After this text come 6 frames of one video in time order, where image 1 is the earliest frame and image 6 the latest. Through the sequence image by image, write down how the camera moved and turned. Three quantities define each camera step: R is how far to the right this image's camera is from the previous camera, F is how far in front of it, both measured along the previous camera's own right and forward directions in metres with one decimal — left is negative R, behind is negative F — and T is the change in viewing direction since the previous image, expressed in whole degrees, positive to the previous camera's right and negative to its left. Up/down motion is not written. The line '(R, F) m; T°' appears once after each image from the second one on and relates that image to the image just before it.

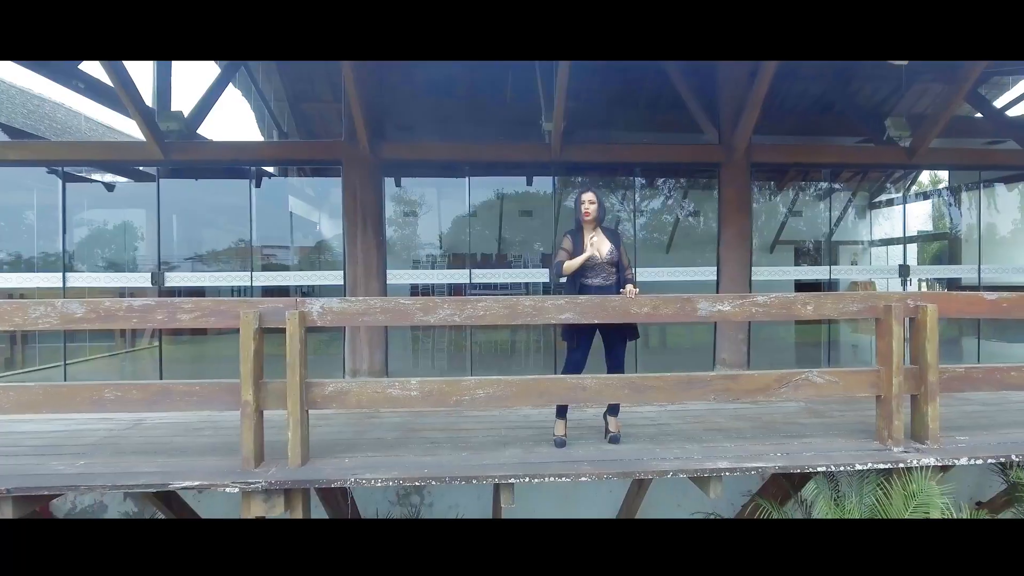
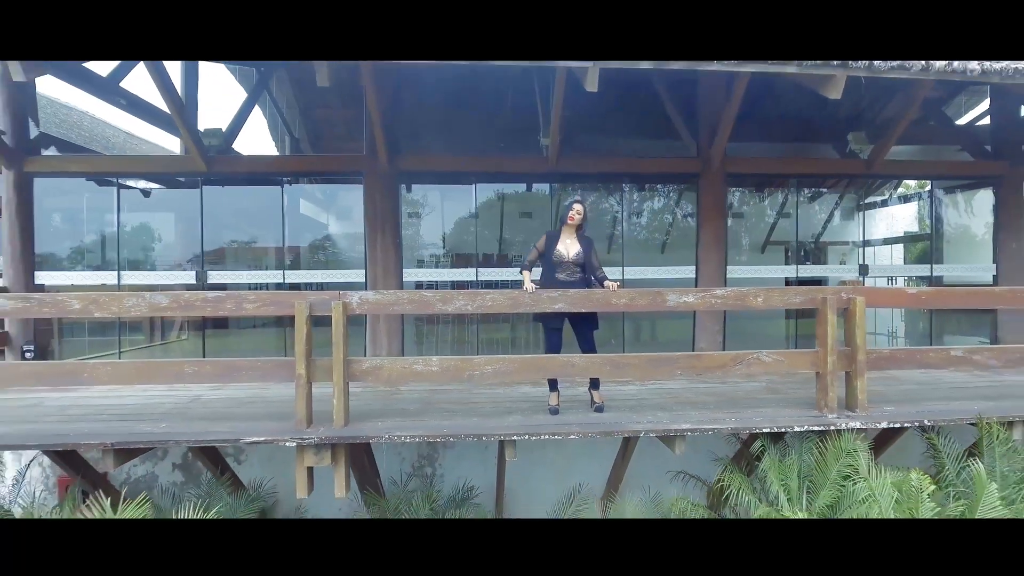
(0.0, -0.6) m; 0°
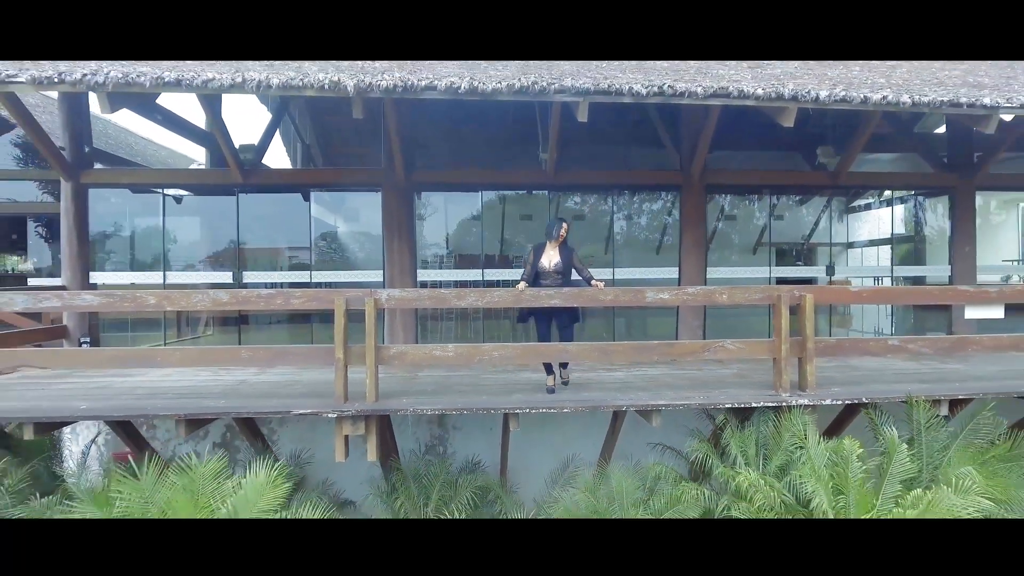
(0.0, -0.6) m; 0°
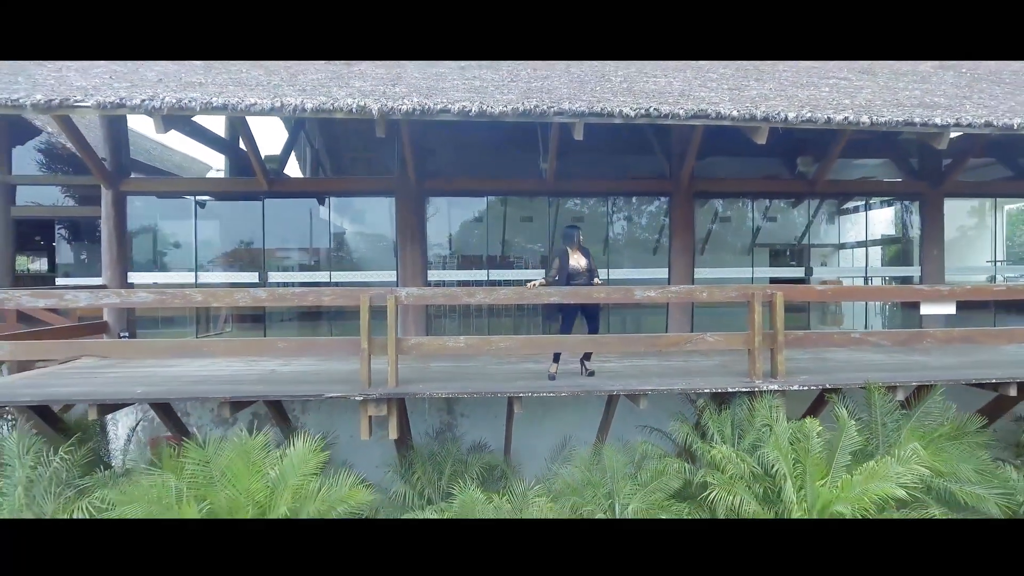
(0.0, -0.5) m; 0°
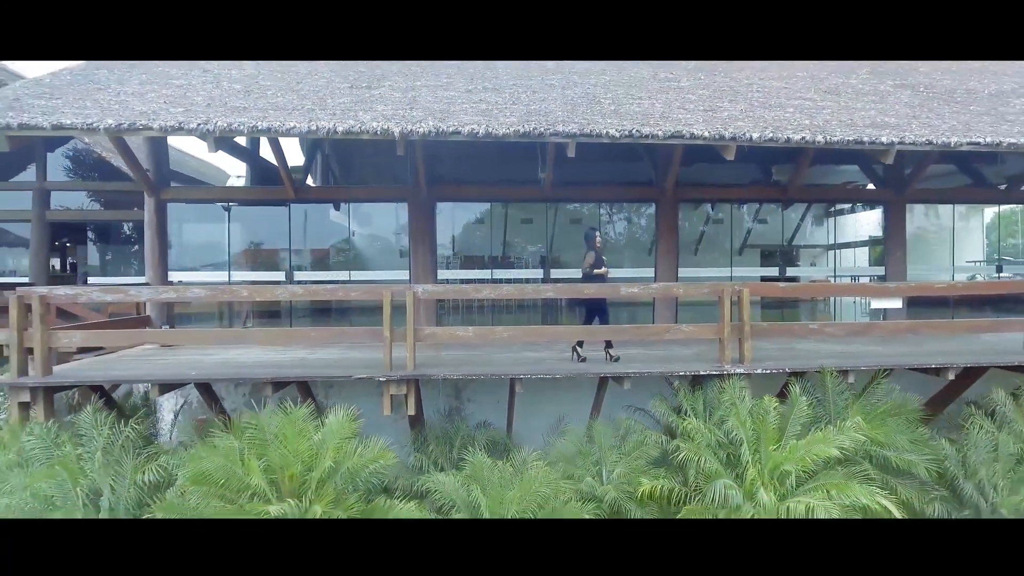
(0.0, -0.7) m; 0°
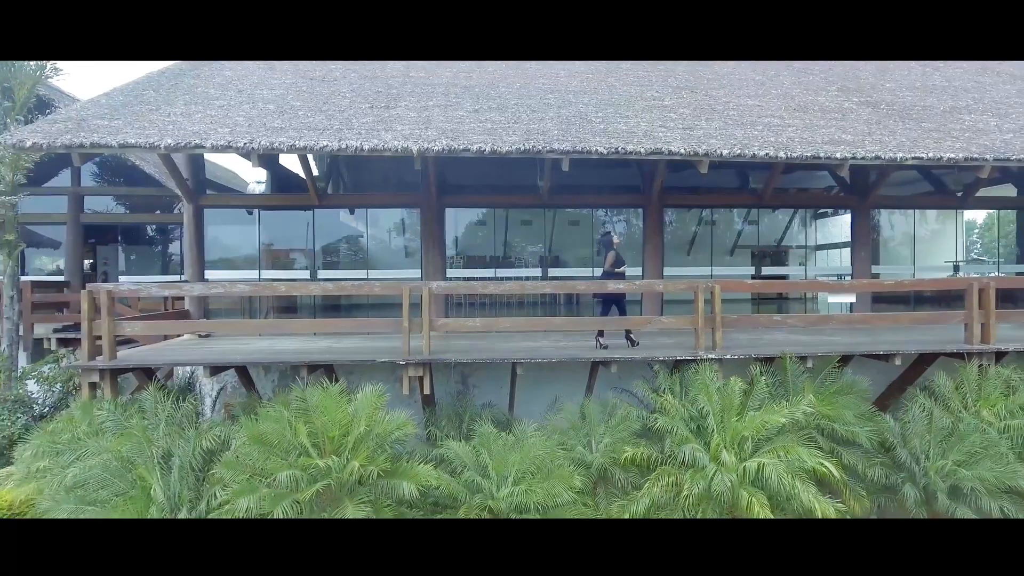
(0.0, -0.8) m; 0°
